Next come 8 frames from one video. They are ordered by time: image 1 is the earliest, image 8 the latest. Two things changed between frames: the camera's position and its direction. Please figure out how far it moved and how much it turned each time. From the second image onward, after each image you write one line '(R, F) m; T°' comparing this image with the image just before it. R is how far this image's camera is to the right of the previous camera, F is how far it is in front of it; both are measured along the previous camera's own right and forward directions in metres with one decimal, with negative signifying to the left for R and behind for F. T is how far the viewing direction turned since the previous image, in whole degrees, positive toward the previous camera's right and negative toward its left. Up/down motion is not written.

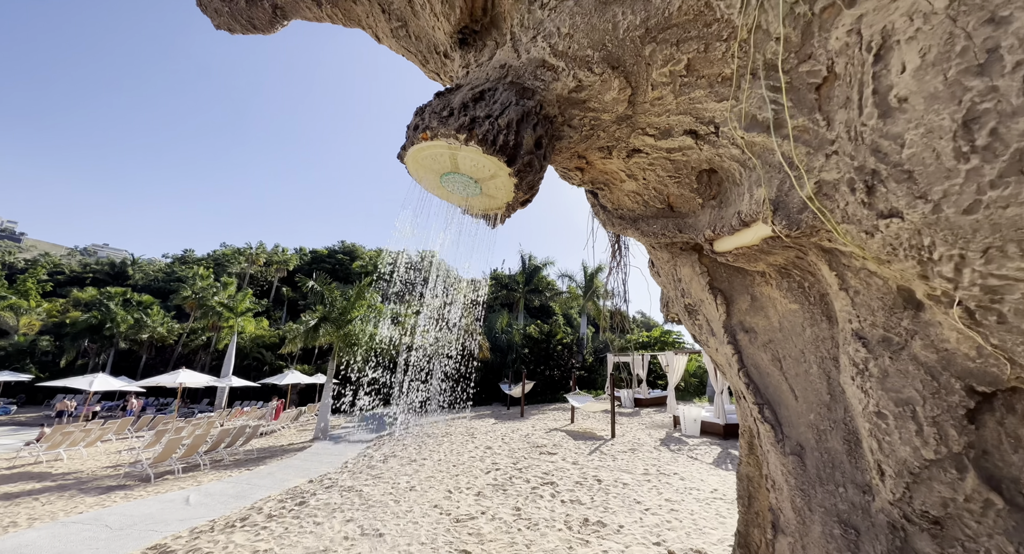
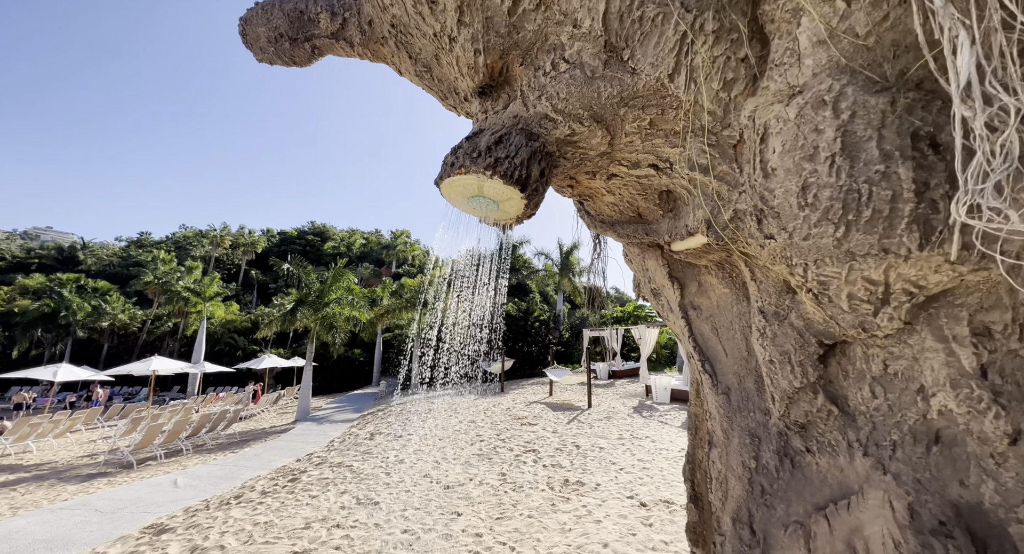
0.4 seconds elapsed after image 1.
(-0.1, -0.3) m; +3°
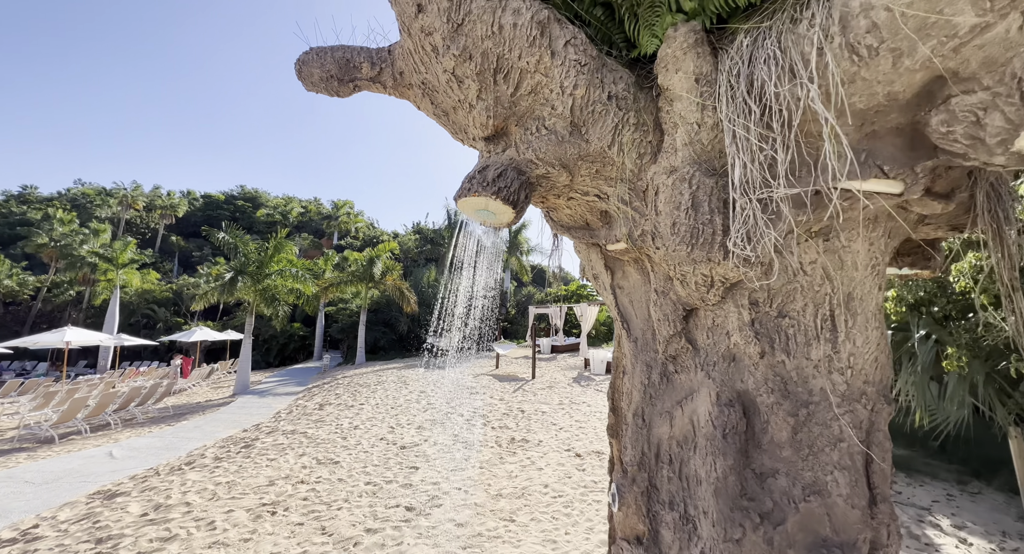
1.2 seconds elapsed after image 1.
(-0.2, -0.6) m; +7°
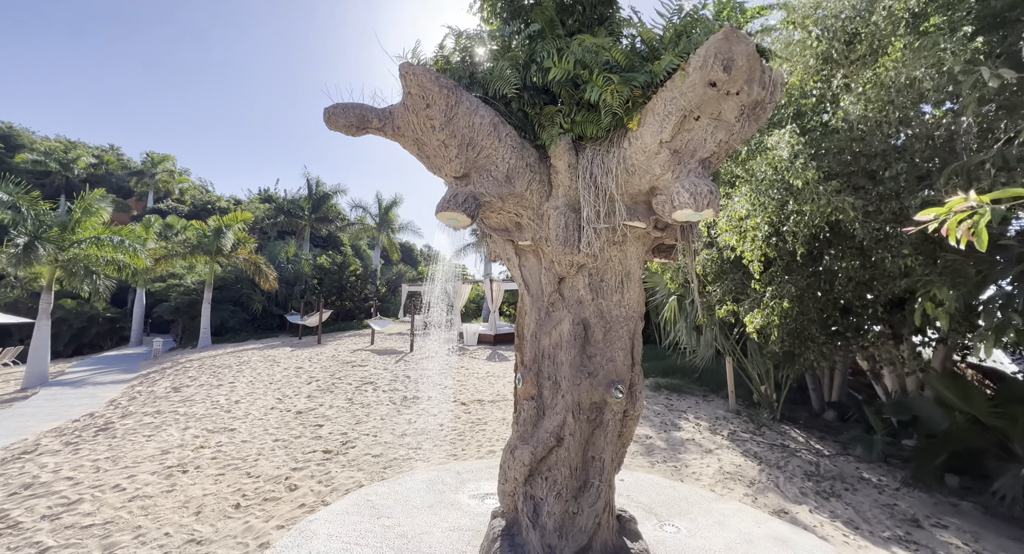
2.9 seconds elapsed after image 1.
(-0.7, -1.3) m; +18°
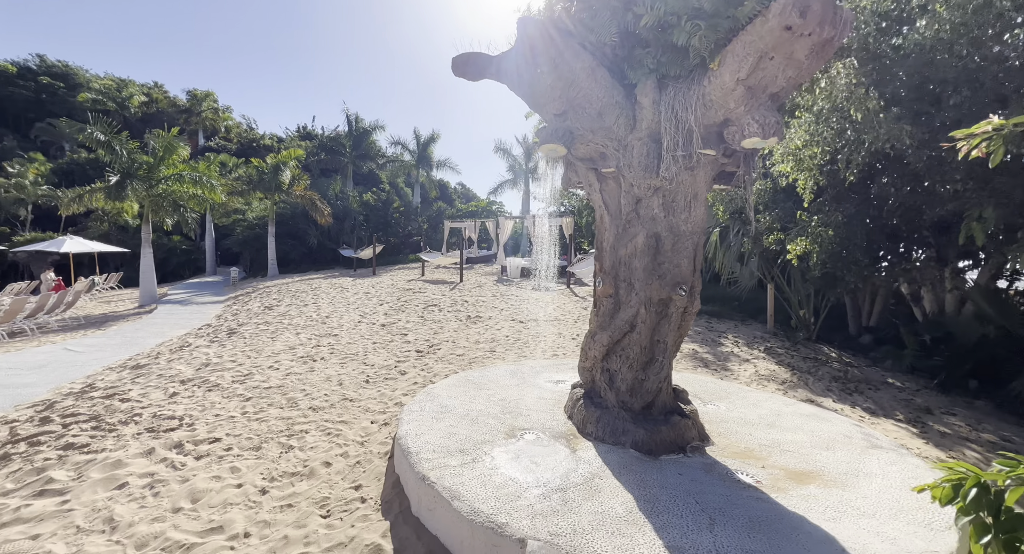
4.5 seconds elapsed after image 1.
(-0.4, -0.8) m; -5°
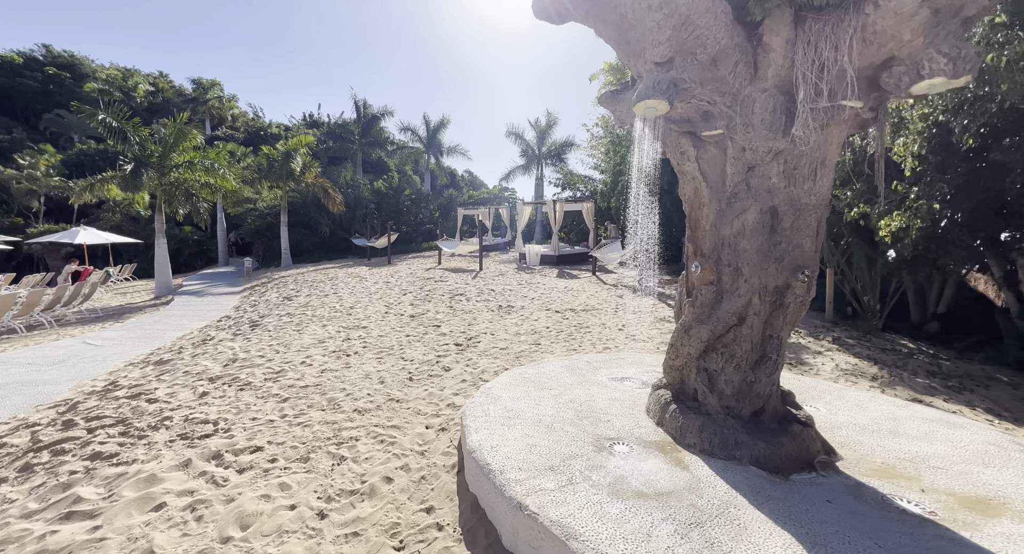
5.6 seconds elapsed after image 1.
(-0.6, +0.6) m; -1°
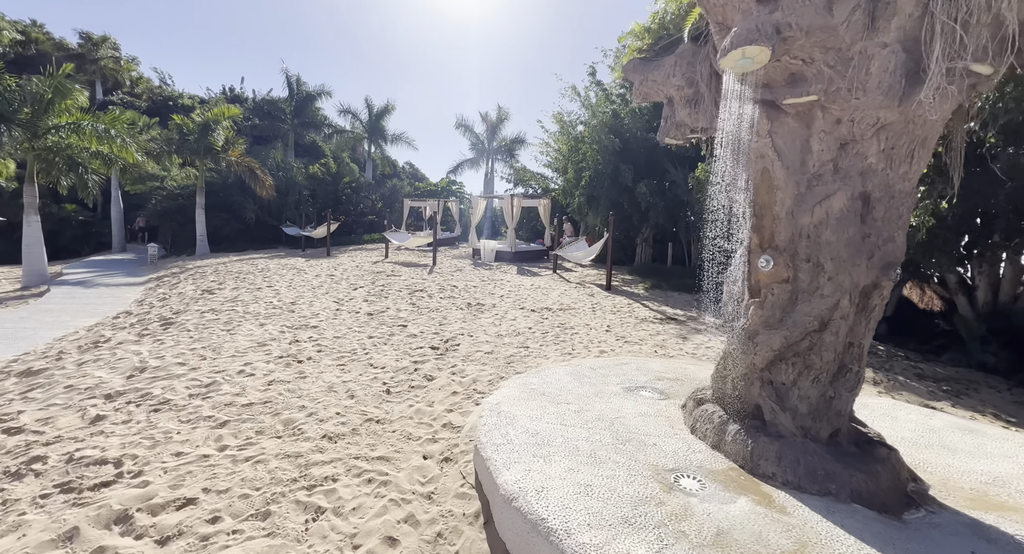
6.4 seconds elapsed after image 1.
(-0.6, +0.8) m; +8°
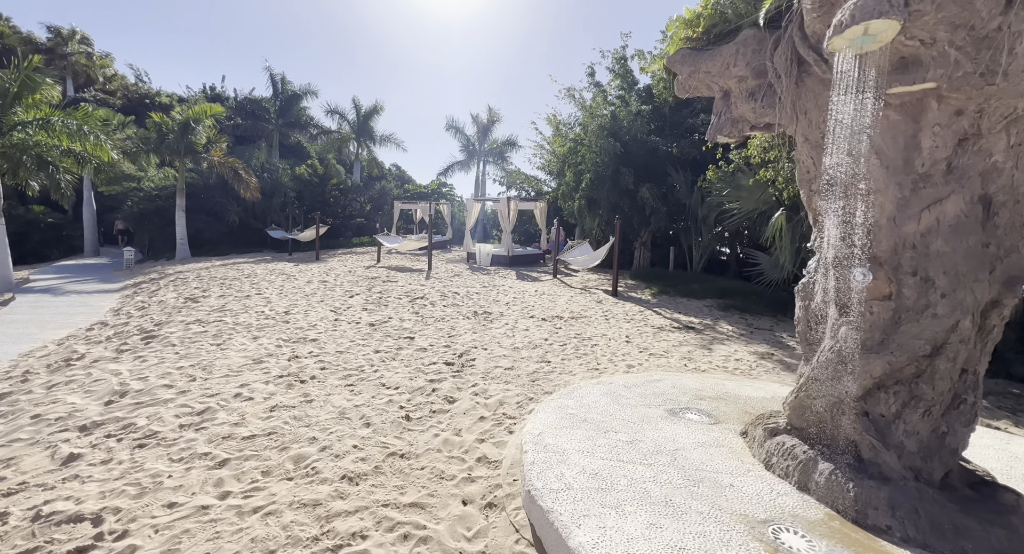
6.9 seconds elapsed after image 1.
(-0.4, +0.4) m; +2°
